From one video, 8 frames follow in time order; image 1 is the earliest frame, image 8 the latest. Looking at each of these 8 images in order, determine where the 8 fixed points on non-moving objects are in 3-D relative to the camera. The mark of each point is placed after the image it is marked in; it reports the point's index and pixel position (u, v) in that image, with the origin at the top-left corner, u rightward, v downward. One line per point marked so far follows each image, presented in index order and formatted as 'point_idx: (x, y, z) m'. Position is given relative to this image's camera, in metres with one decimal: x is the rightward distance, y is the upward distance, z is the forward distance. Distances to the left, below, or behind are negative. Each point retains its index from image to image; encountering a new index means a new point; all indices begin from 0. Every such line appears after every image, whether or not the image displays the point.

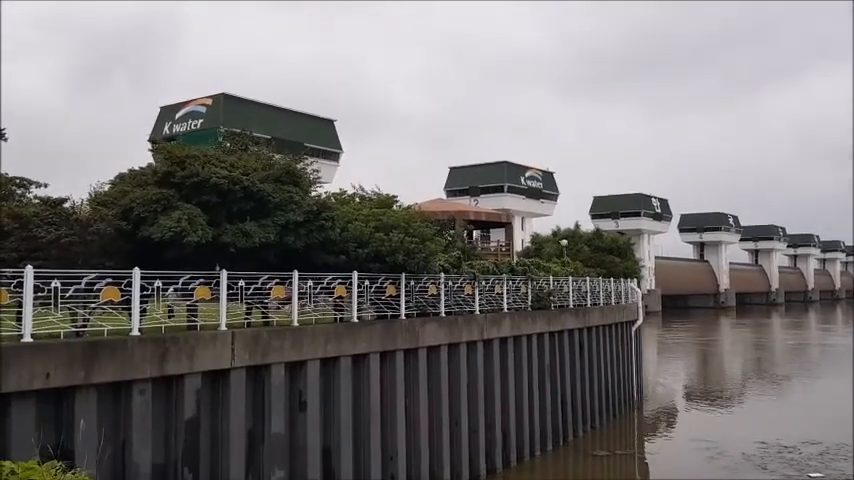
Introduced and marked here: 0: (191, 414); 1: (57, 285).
0: (-2.7, -2.0, +8.0) m
1: (-3.6, -0.4, +6.8) m
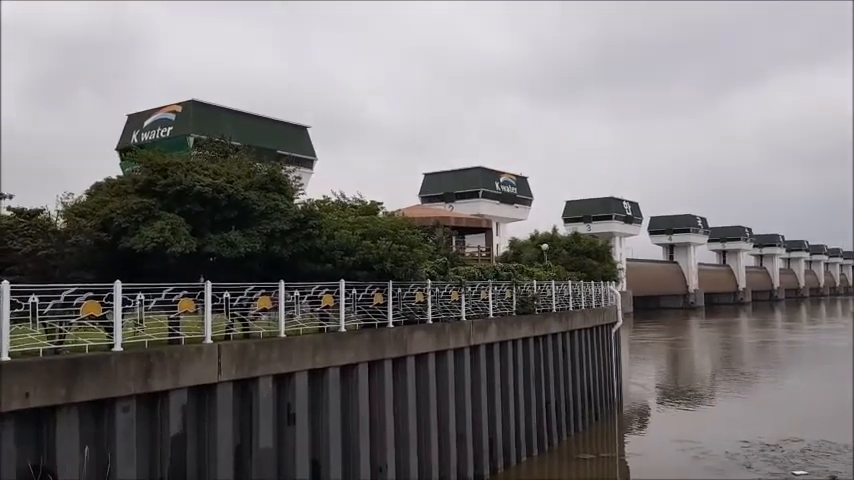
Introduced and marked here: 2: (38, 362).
0: (-2.7, -2.1, +7.7) m
1: (-3.6, -0.6, +6.5) m
2: (-3.5, -1.1, +6.4) m
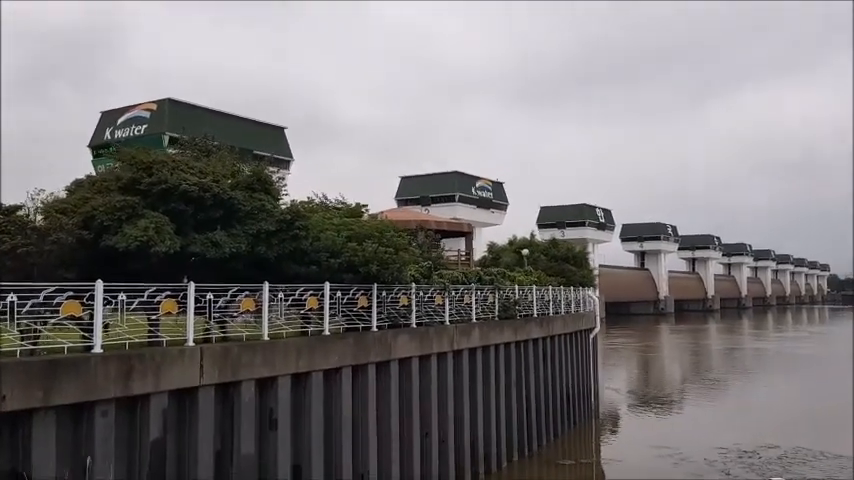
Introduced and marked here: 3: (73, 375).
0: (-2.8, -2.1, +7.4) m
1: (-3.7, -0.5, +6.3) m
2: (-3.6, -1.1, +6.1) m
3: (-3.3, -1.2, +6.6) m
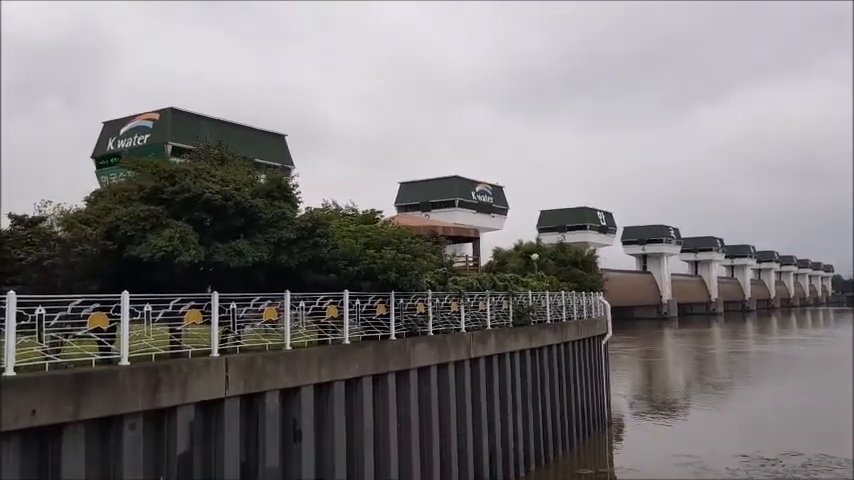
0: (-2.5, -2.2, +7.4) m
1: (-3.4, -0.6, +6.2) m
2: (-3.3, -1.2, +6.1) m
3: (-3.0, -1.4, +6.5) m
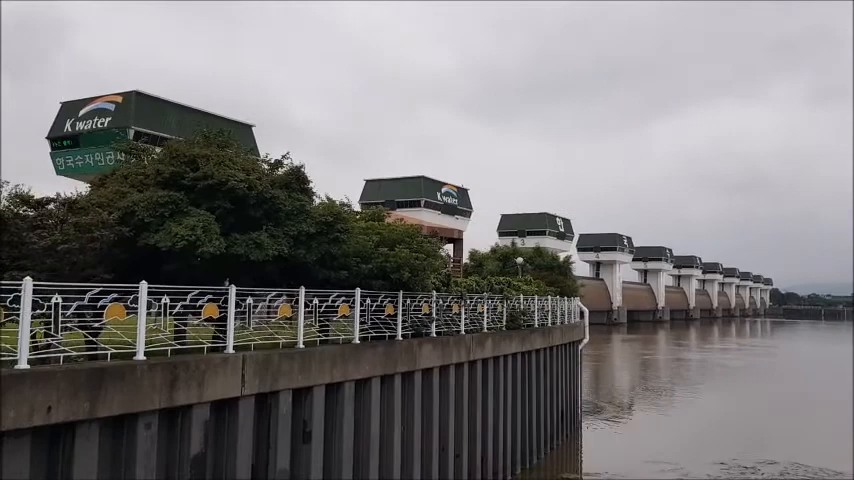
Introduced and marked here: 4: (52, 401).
0: (-2.3, -2.1, +6.9) m
1: (-3.0, -0.5, +5.7) m
2: (-2.9, -1.0, +5.6) m
3: (-2.6, -1.2, +6.0) m
4: (-2.9, -1.3, +5.5) m
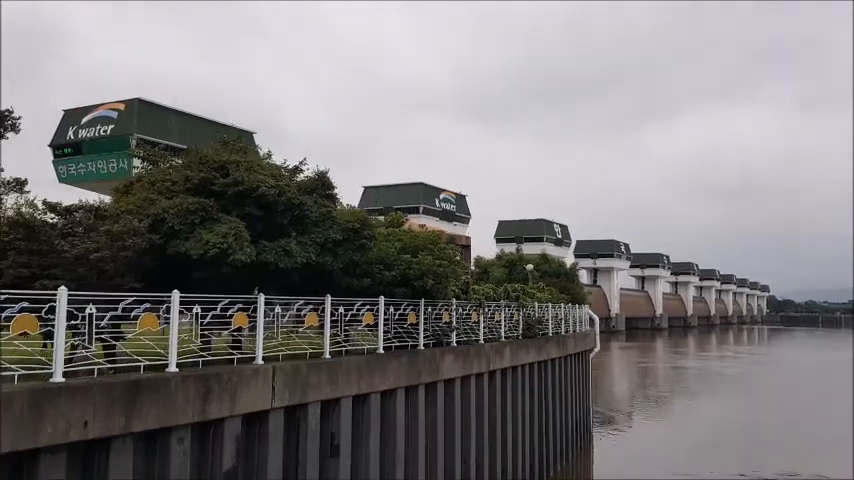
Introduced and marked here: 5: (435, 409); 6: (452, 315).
0: (-1.9, -2.1, +6.7) m
1: (-2.6, -0.6, +5.6) m
2: (-2.5, -1.1, +5.4) m
3: (-2.3, -1.3, +5.9) m
4: (-2.6, -1.3, +5.4) m
5: (+0.1, -2.5, +10.6) m
6: (+0.4, -1.2, +11.7) m
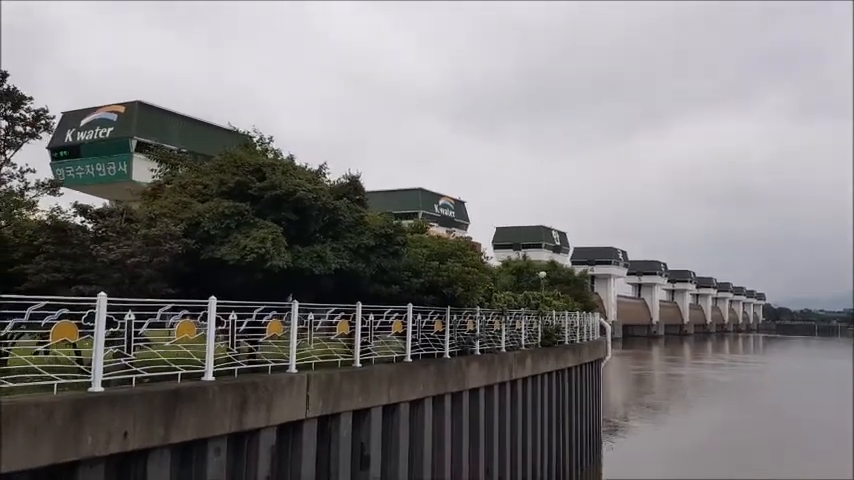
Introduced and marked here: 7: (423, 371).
0: (-1.5, -2.2, +6.5) m
1: (-2.2, -0.6, +5.3) m
2: (-2.2, -1.1, +5.2) m
3: (-1.9, -1.3, +5.7) m
4: (-2.2, -1.4, +5.1) m
5: (+0.5, -2.6, +10.4) m
6: (+0.8, -1.3, +11.5) m
7: (-0.1, -1.7, +9.1) m
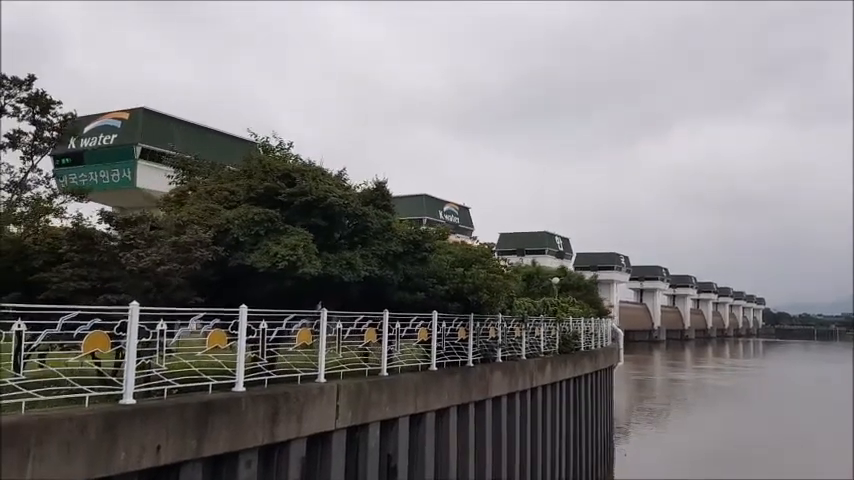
0: (-1.2, -2.2, +6.3) m
1: (-1.9, -0.6, +5.2) m
2: (-1.8, -1.2, +5.0) m
3: (-1.6, -1.4, +5.5) m
4: (-1.9, -1.4, +5.0) m
5: (+0.8, -2.7, +10.2) m
6: (+1.1, -1.4, +11.3) m
7: (+0.3, -1.8, +8.9) m
